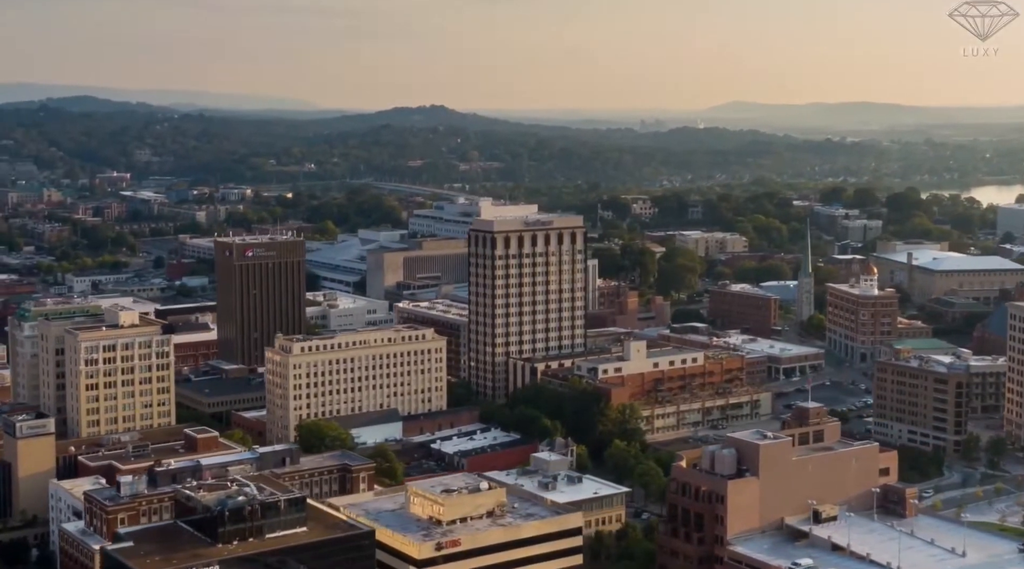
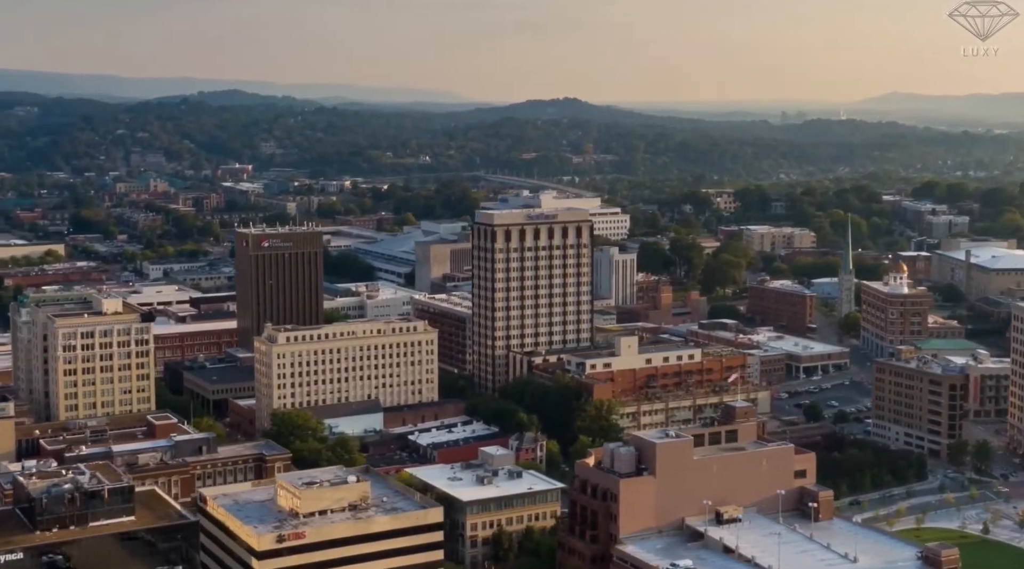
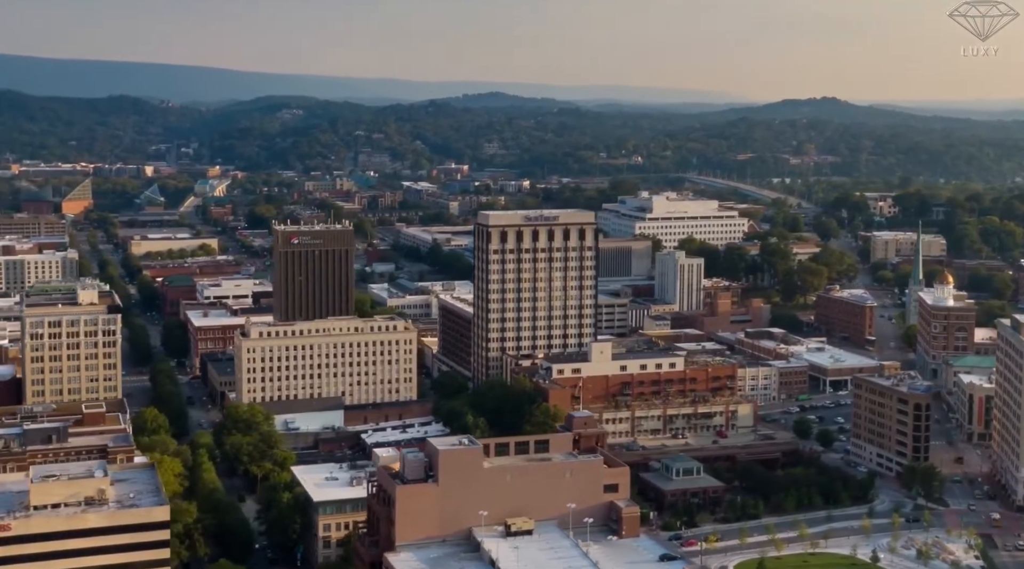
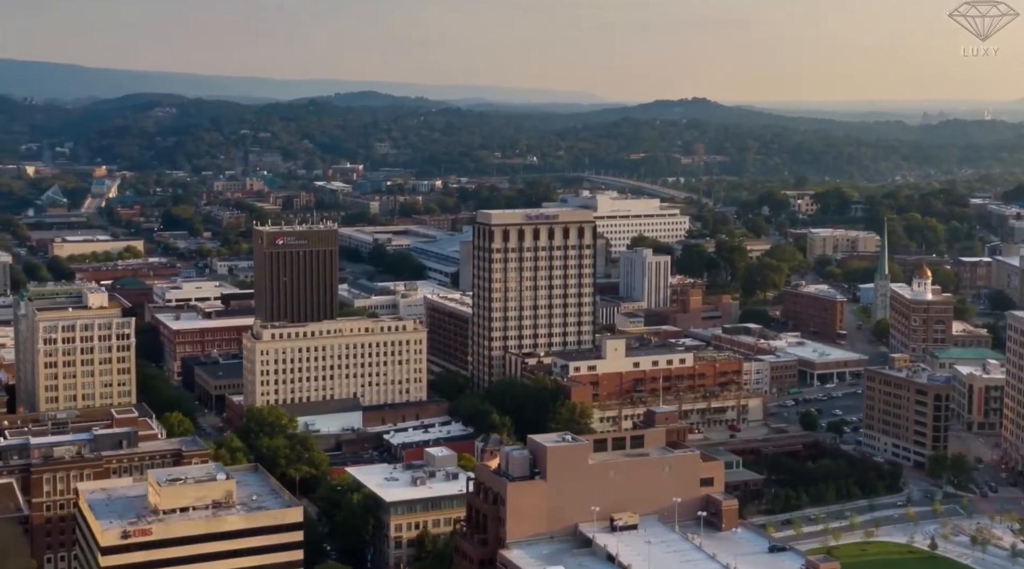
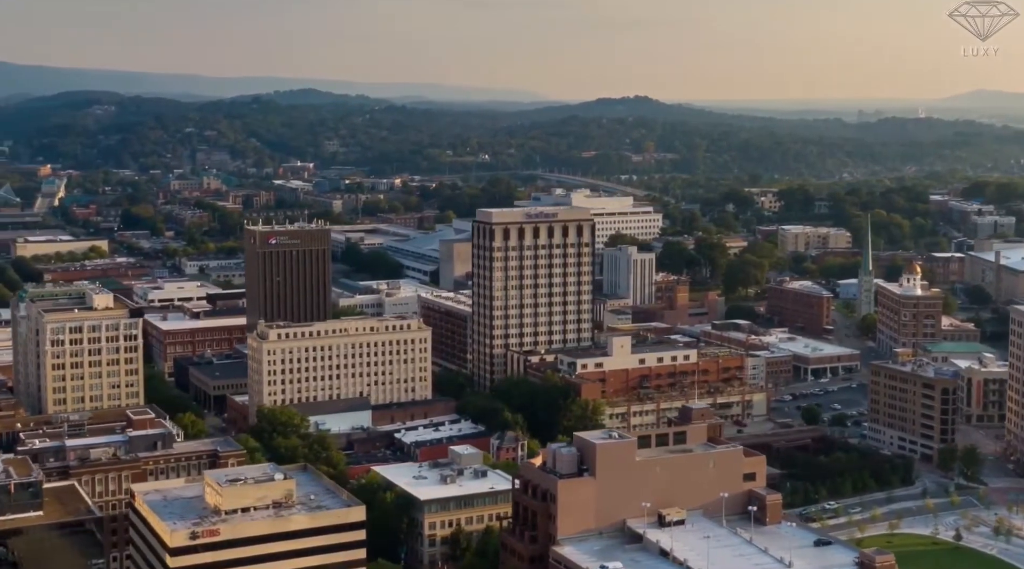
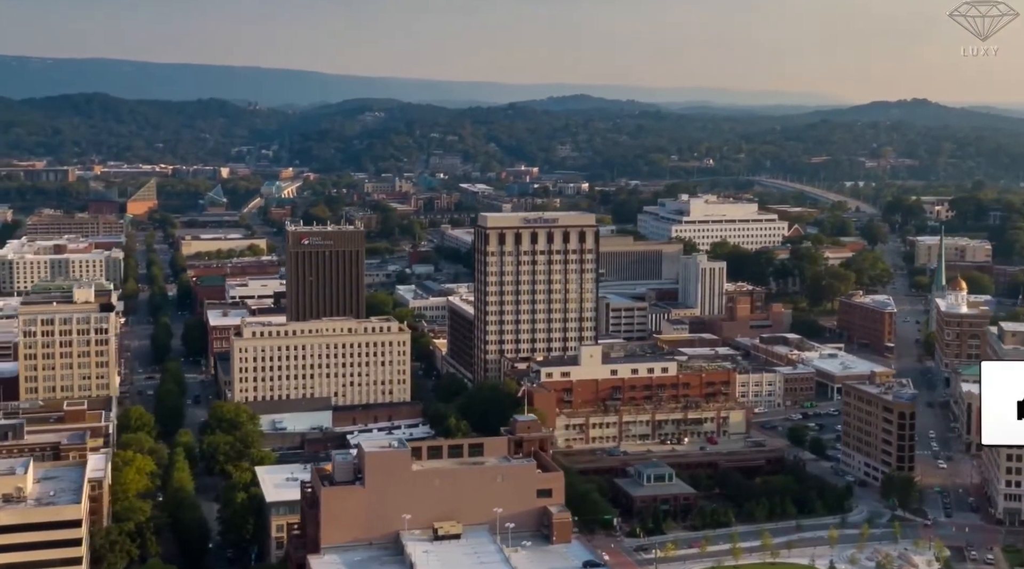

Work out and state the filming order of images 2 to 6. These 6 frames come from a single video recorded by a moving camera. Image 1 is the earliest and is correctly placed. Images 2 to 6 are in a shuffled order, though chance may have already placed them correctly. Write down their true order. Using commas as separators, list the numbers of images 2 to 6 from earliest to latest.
2, 5, 4, 3, 6
